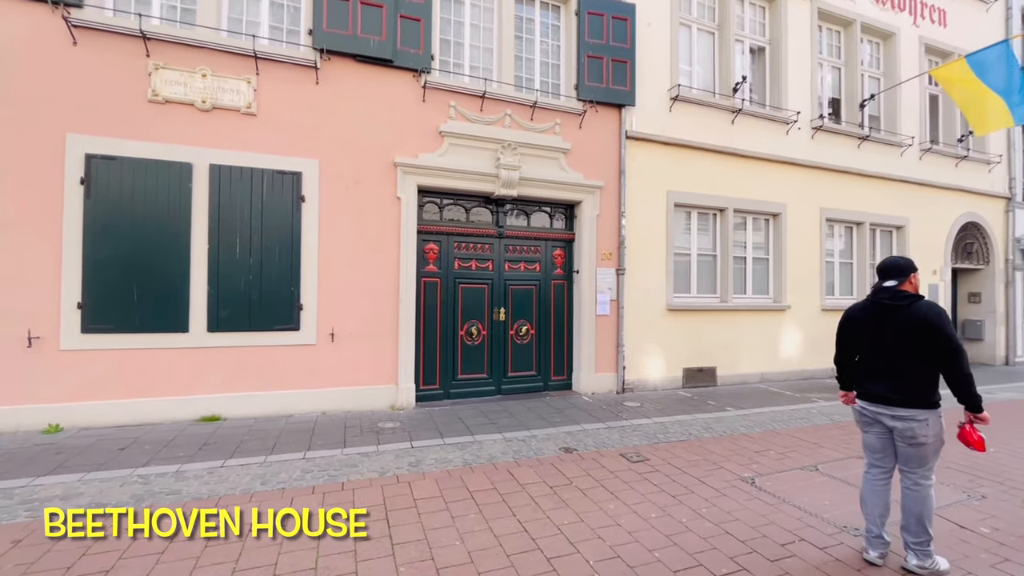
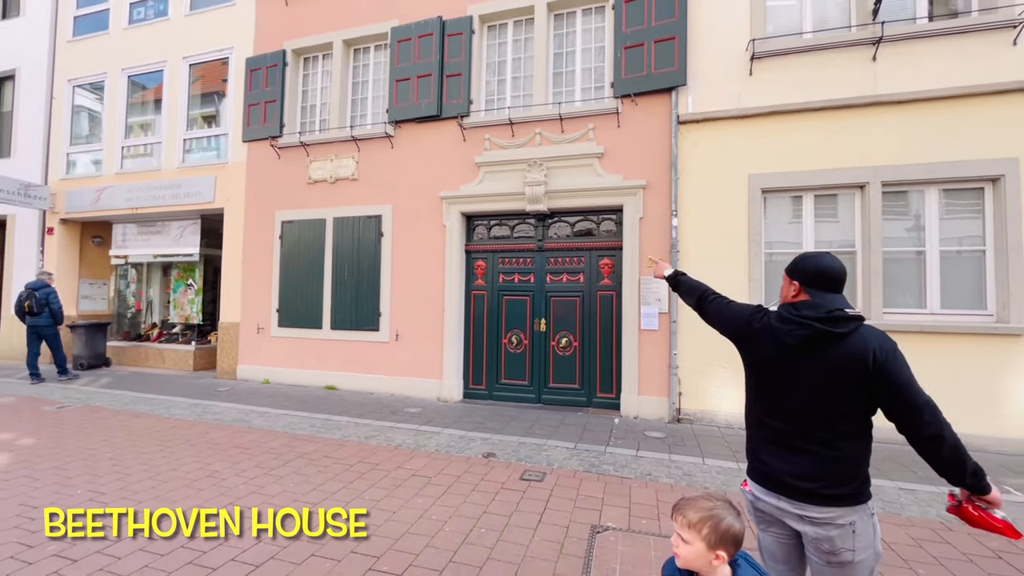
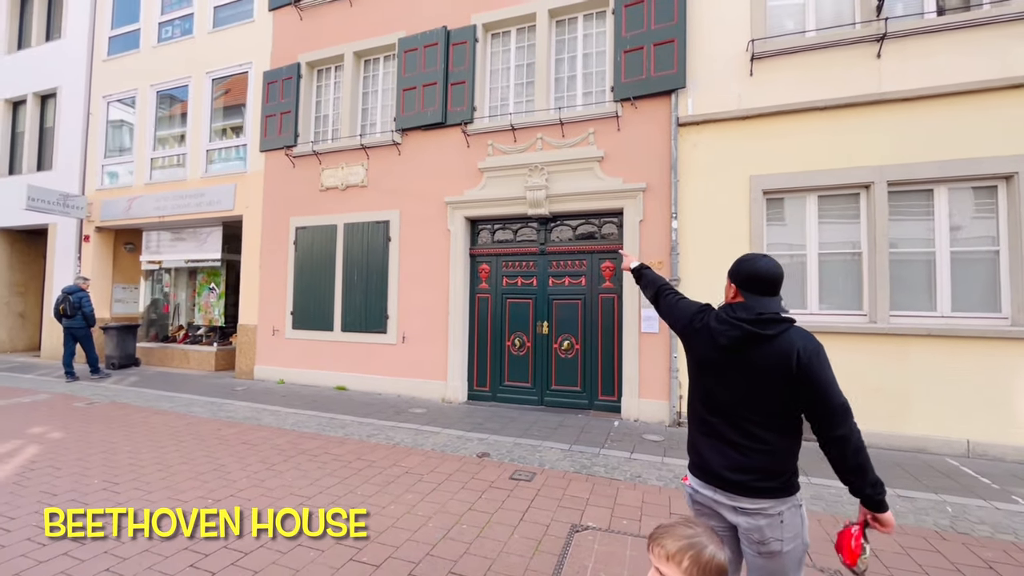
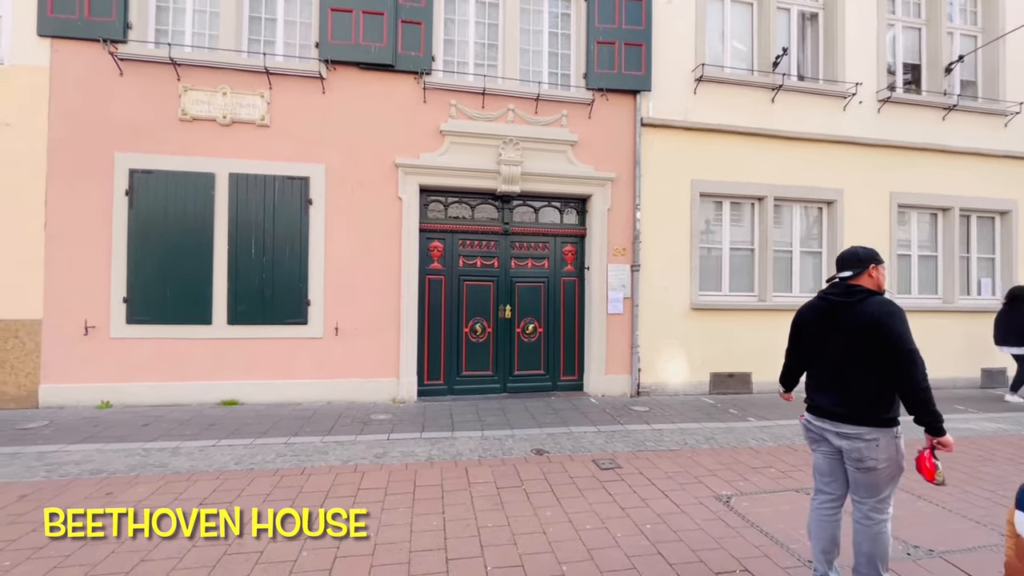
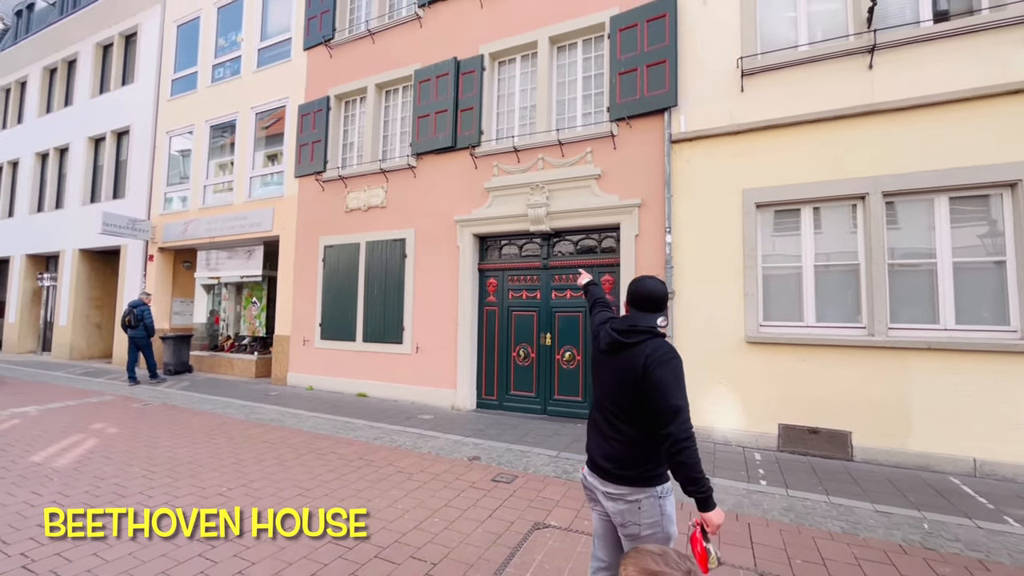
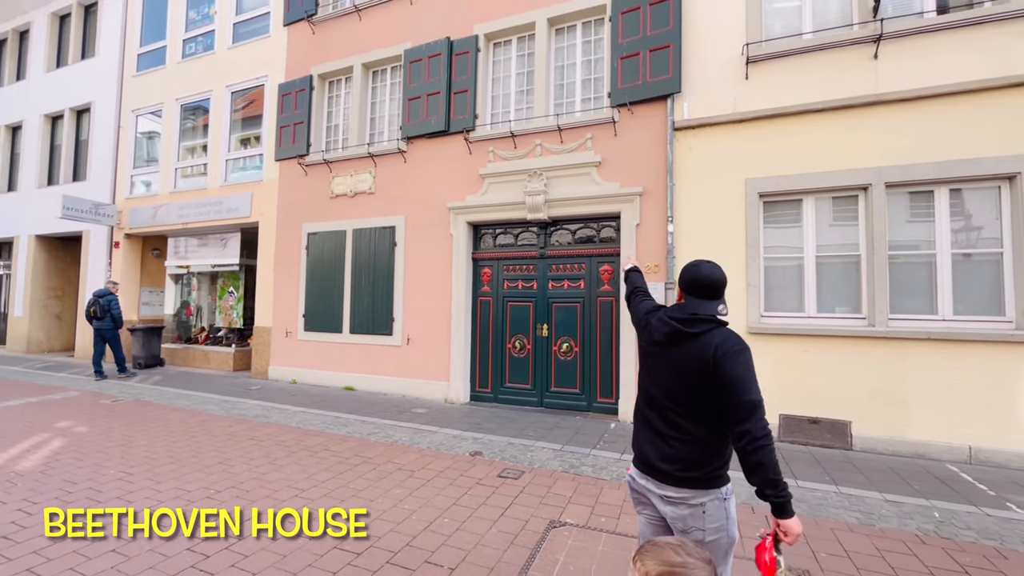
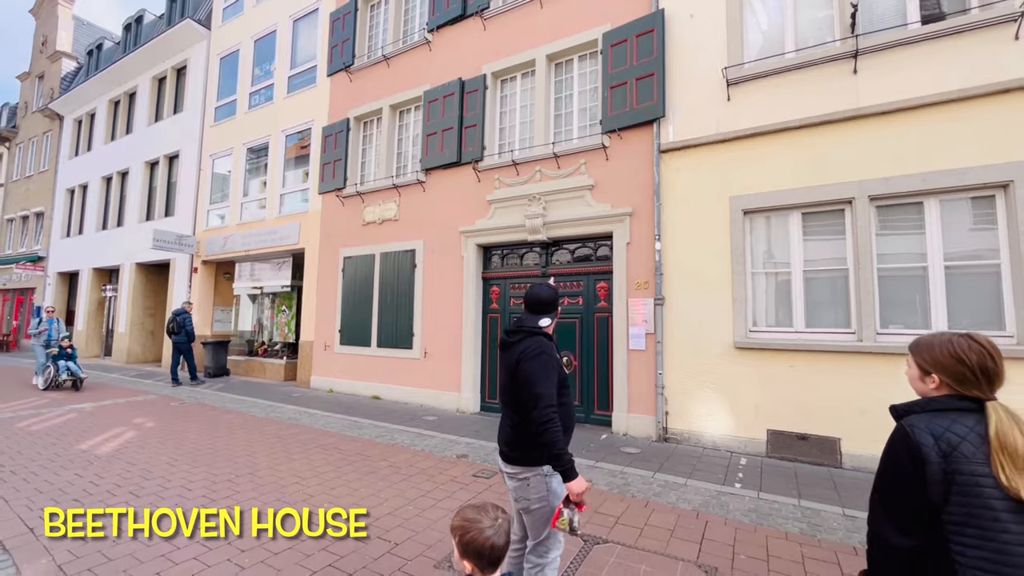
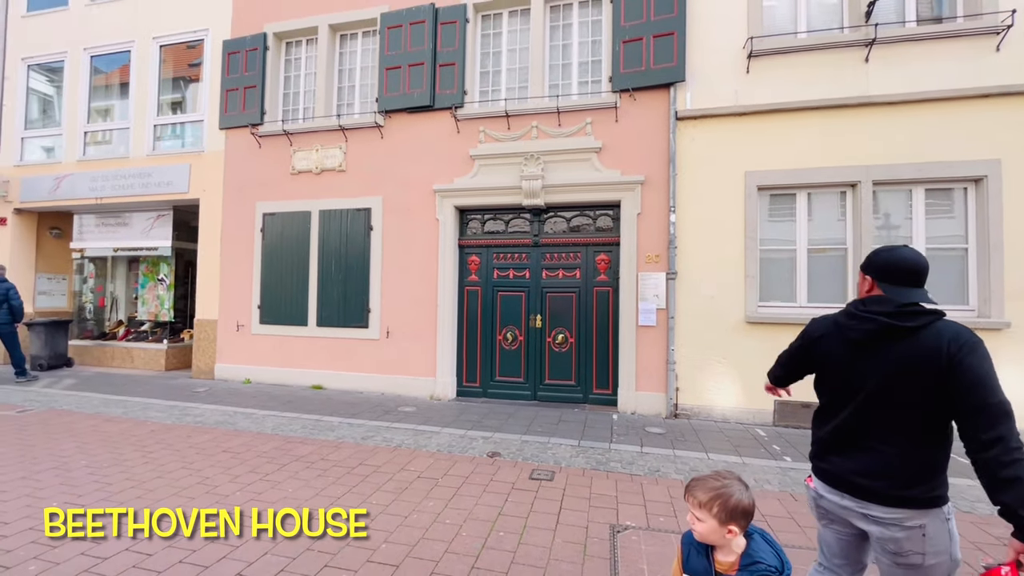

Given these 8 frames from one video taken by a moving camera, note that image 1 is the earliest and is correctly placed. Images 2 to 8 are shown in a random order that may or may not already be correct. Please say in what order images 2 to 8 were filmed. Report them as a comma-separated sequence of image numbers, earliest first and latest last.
4, 8, 2, 3, 6, 5, 7
